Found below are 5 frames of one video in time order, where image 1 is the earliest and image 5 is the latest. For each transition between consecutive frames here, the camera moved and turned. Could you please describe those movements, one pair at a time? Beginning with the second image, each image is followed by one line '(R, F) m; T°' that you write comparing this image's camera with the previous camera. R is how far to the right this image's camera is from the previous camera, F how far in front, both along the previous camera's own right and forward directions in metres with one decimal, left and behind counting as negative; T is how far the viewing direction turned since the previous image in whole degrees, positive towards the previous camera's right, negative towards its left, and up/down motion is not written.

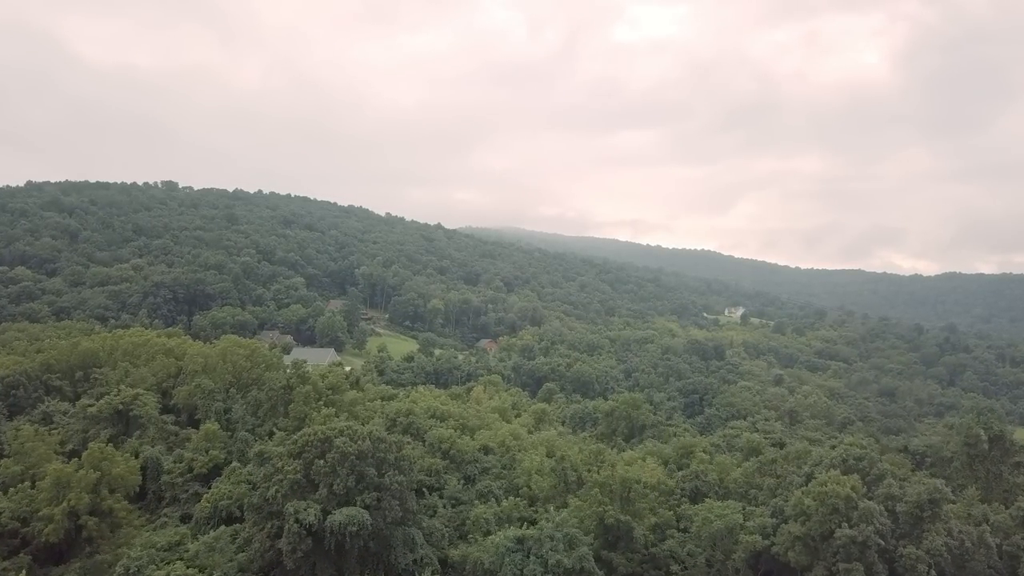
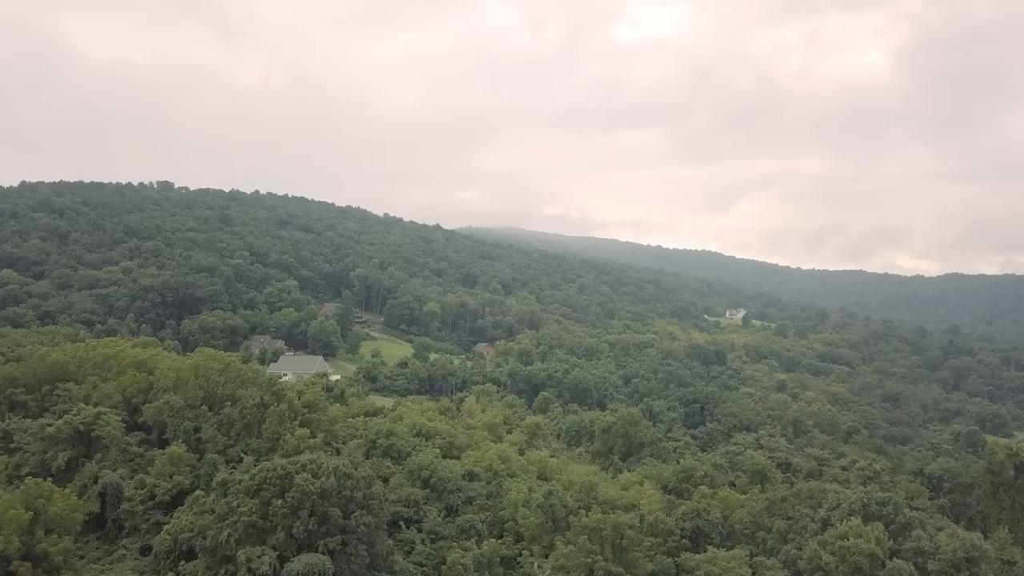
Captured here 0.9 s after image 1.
(+0.4, +1.5) m; 0°
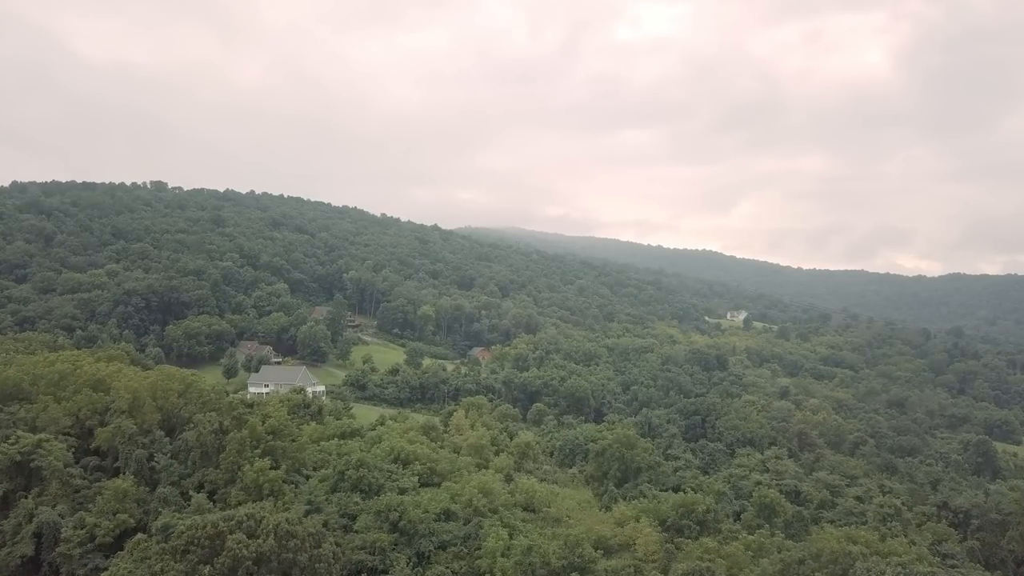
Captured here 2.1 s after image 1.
(+0.5, +2.0) m; 0°
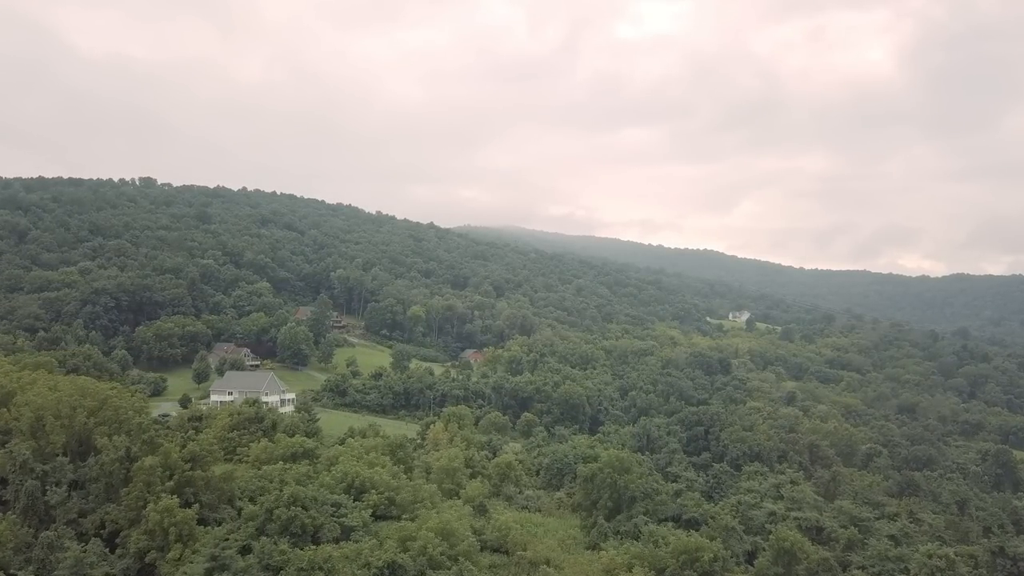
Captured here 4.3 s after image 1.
(+0.9, +3.5) m; 0°
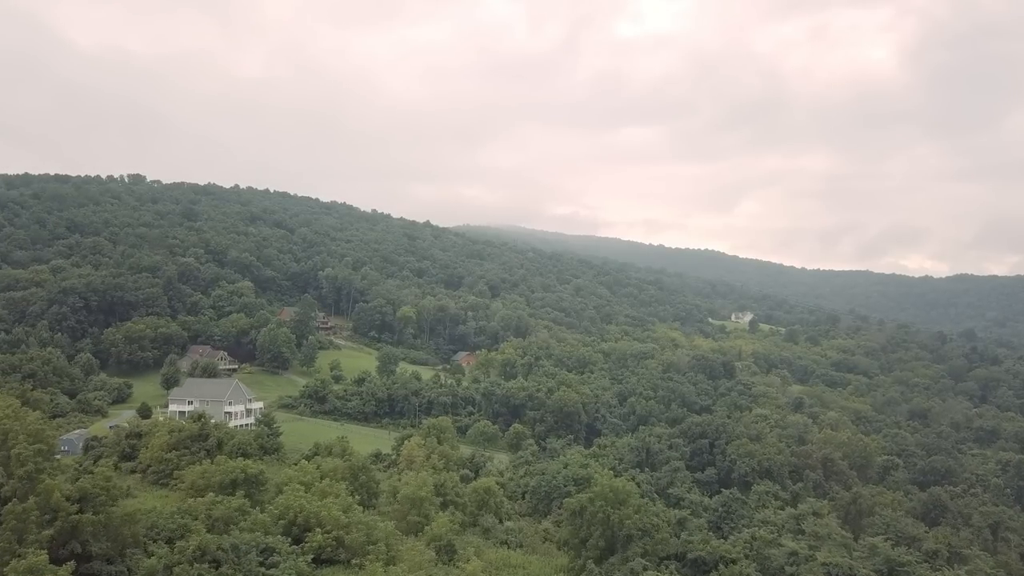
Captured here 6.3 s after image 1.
(+0.8, +3.3) m; 0°
